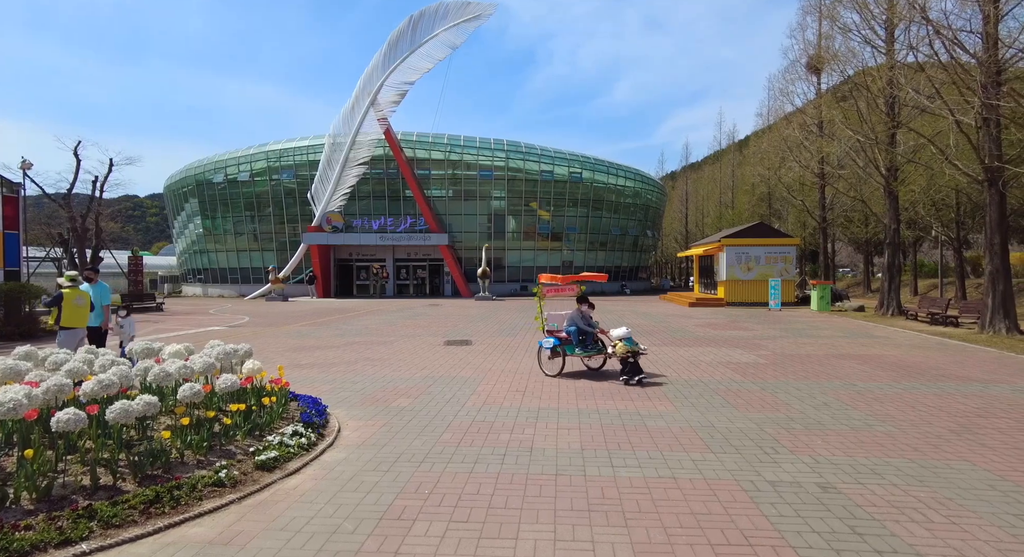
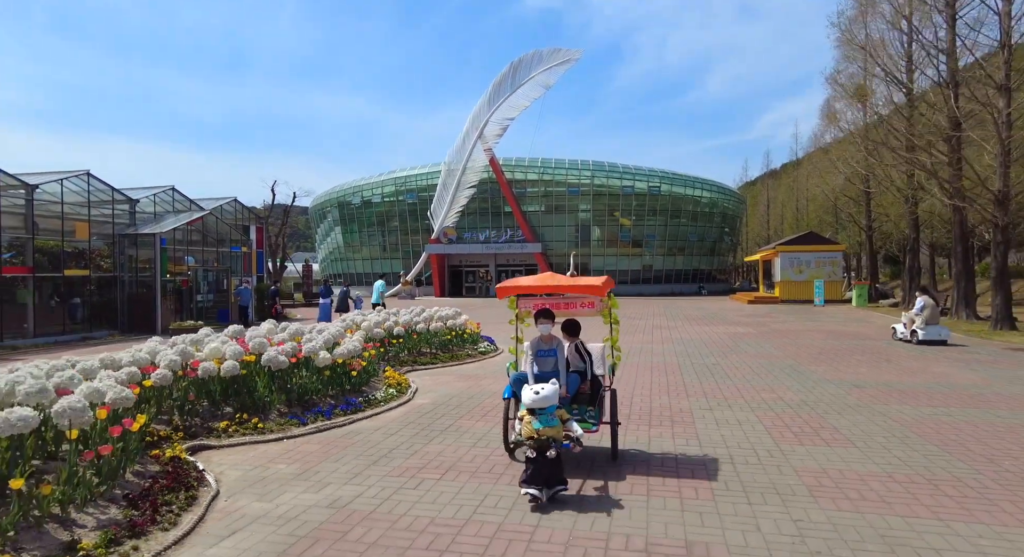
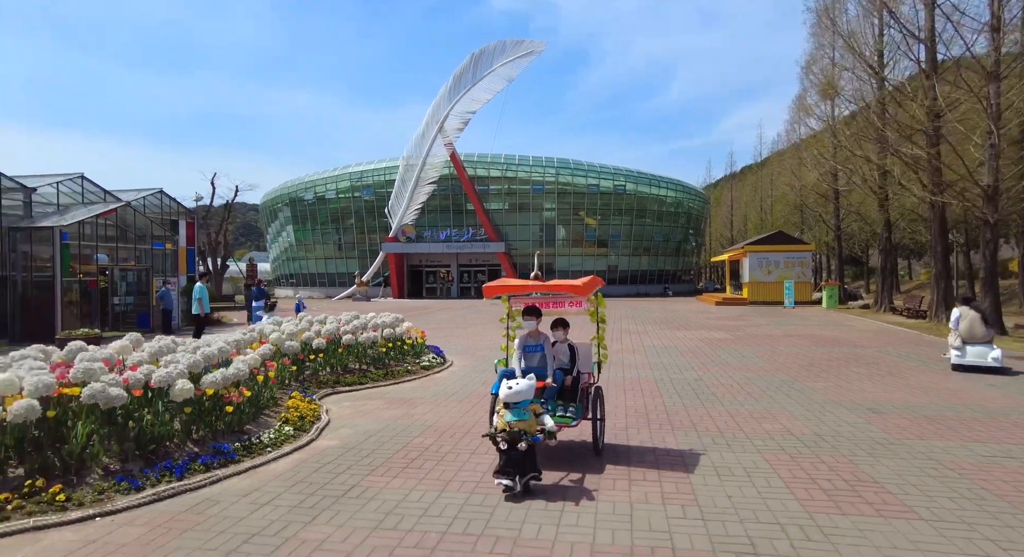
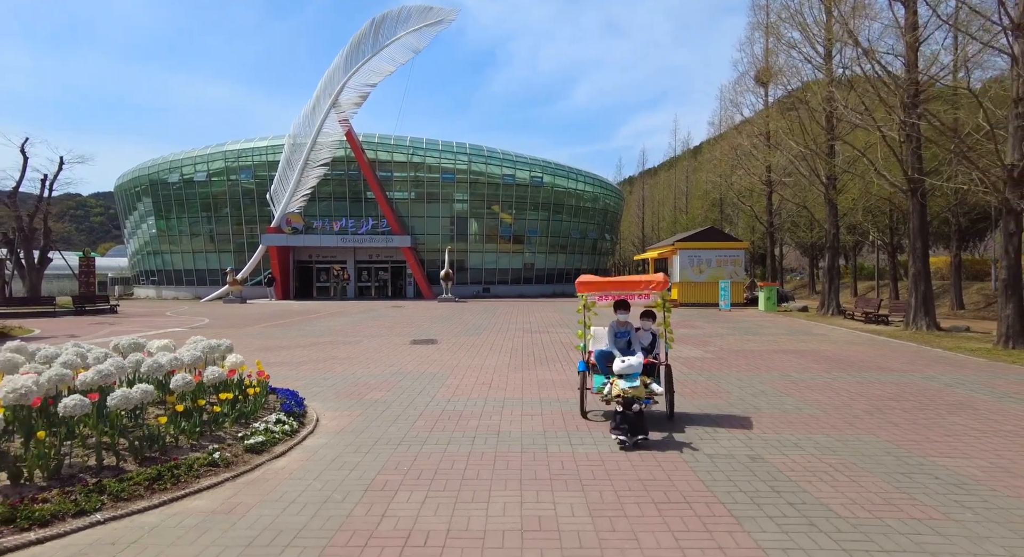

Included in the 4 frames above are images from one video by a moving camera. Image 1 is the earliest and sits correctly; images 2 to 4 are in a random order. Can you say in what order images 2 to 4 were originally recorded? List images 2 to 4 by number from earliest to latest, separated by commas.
4, 3, 2
